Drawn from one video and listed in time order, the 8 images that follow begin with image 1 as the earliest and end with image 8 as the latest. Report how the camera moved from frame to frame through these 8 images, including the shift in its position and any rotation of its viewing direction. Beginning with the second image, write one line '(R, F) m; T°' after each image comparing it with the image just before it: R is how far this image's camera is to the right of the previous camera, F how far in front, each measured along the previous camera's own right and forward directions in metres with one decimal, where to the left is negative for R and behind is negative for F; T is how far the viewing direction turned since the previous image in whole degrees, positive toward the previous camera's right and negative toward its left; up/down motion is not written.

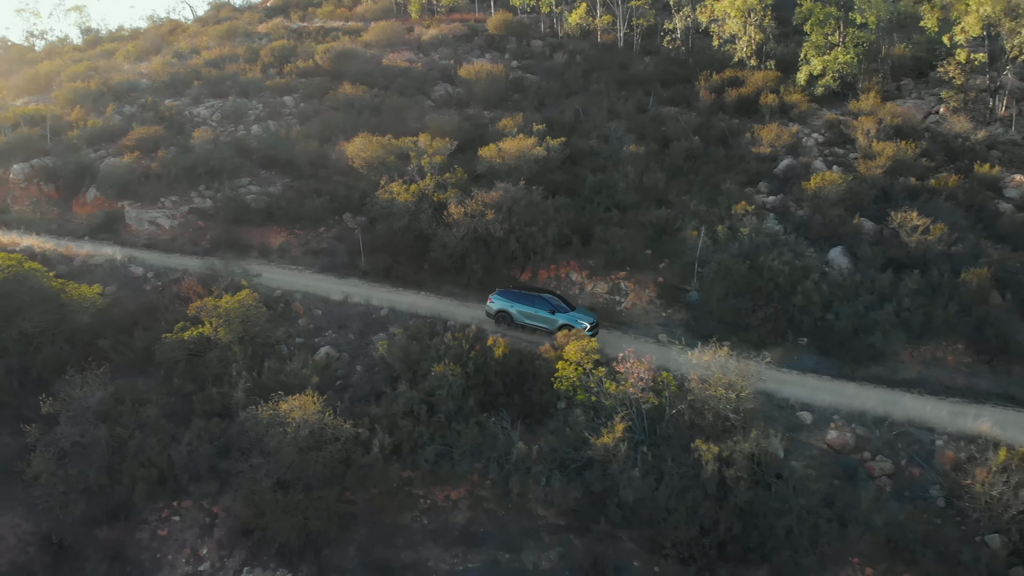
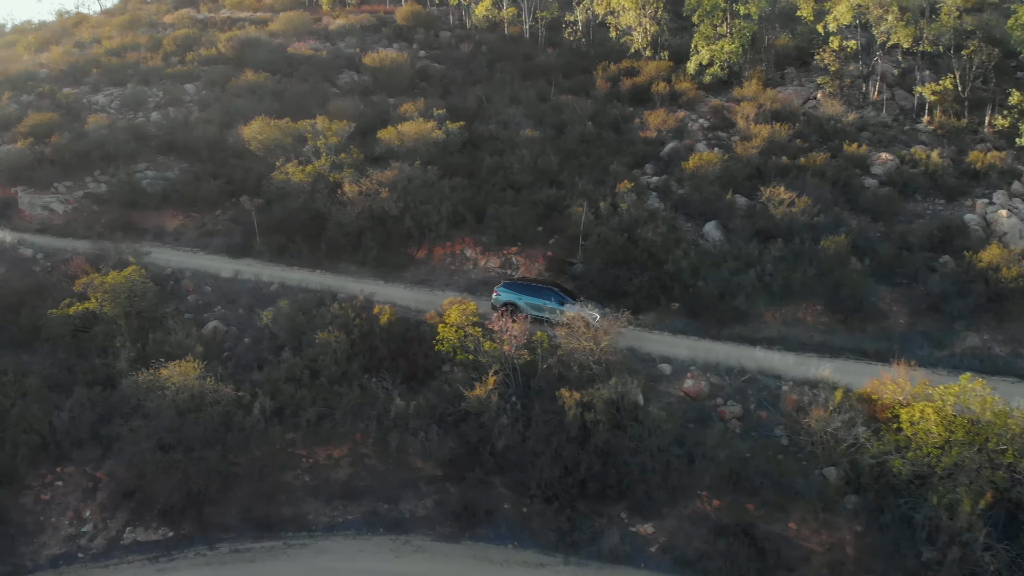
(+0.9, -0.7) m; +5°
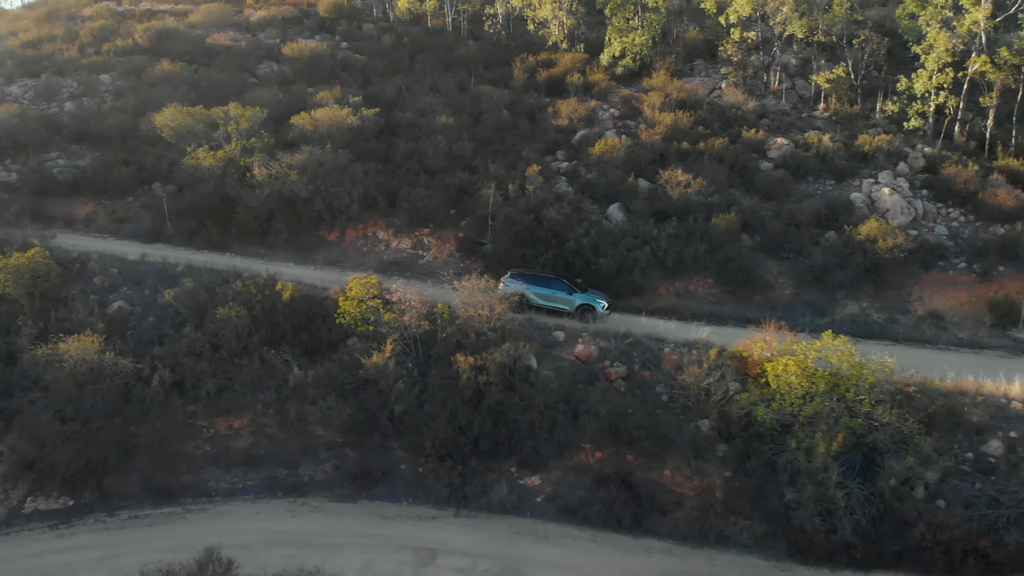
(+0.8, -0.6) m; +4°
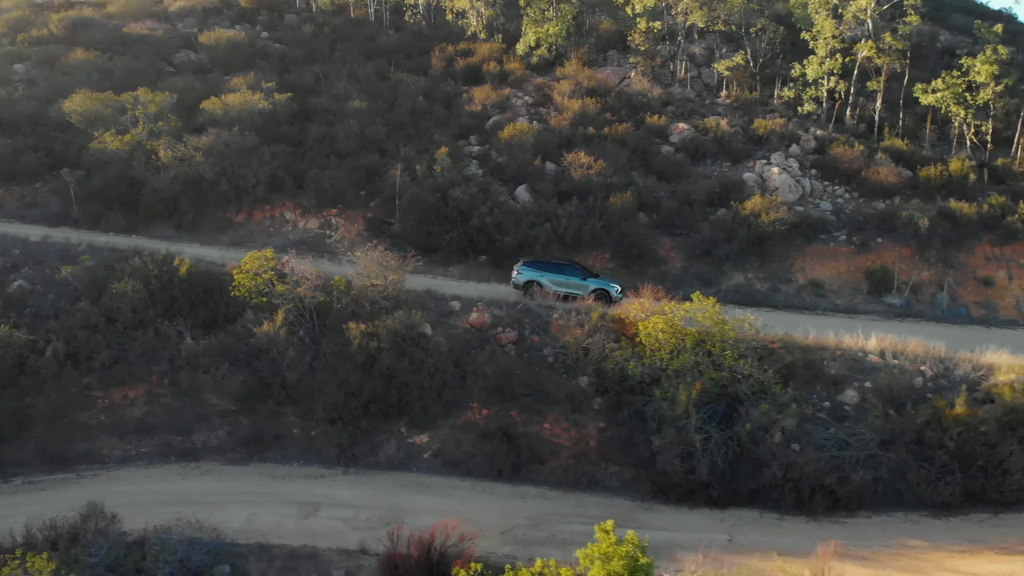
(+1.1, -0.7) m; +3°
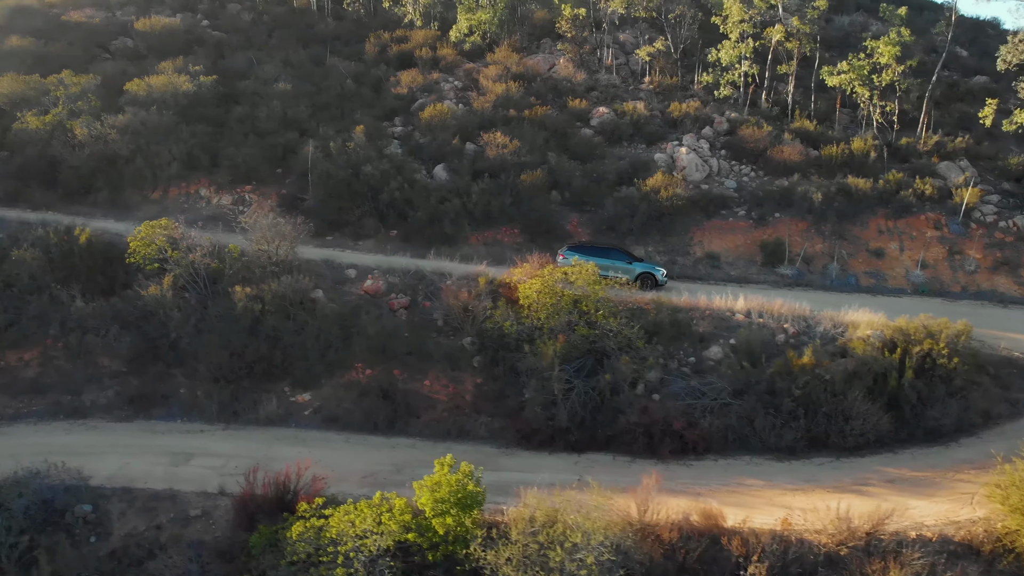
(+1.9, -0.6) m; +1°
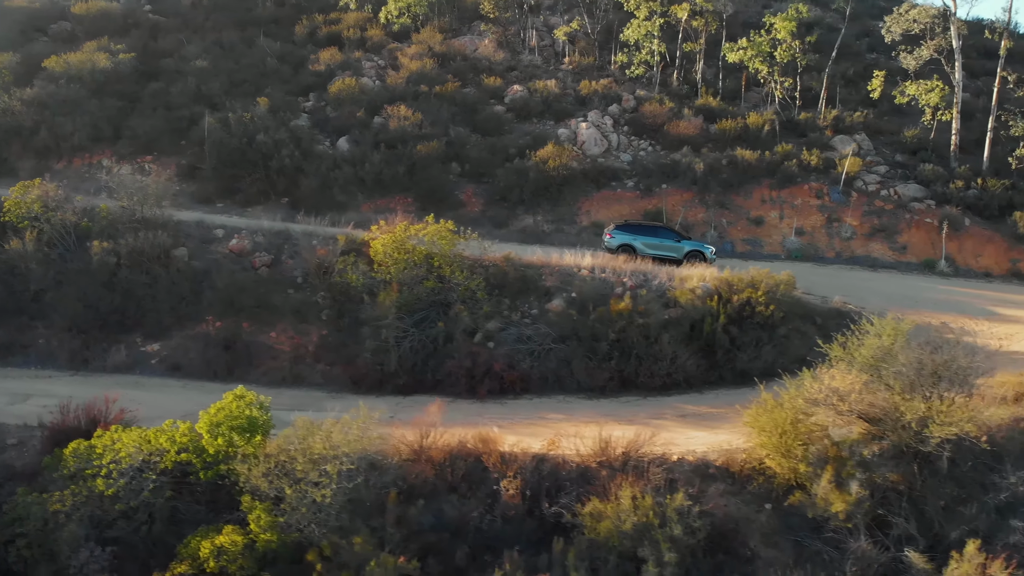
(+3.0, -0.6) m; 0°
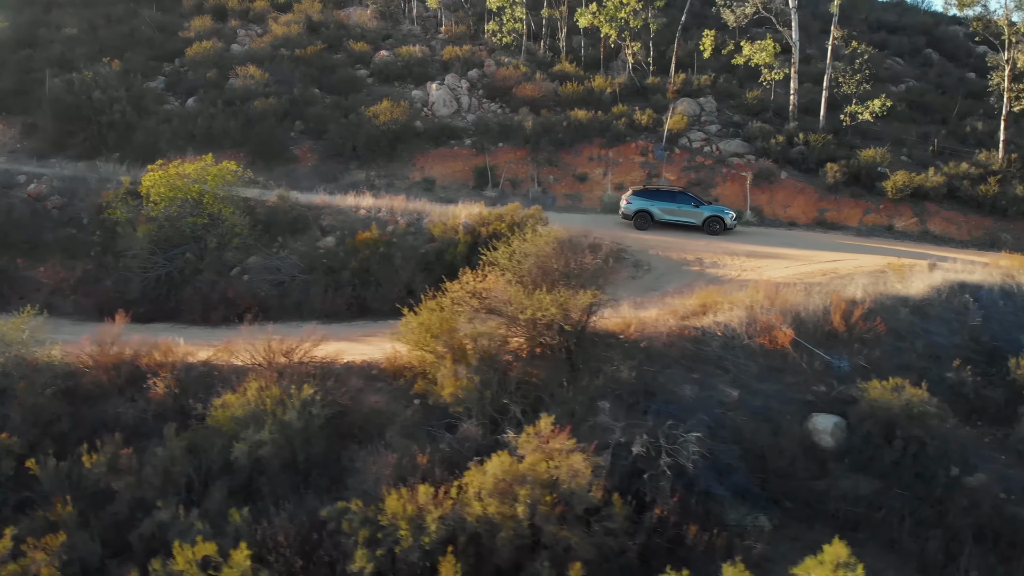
(+4.6, -0.4) m; 0°
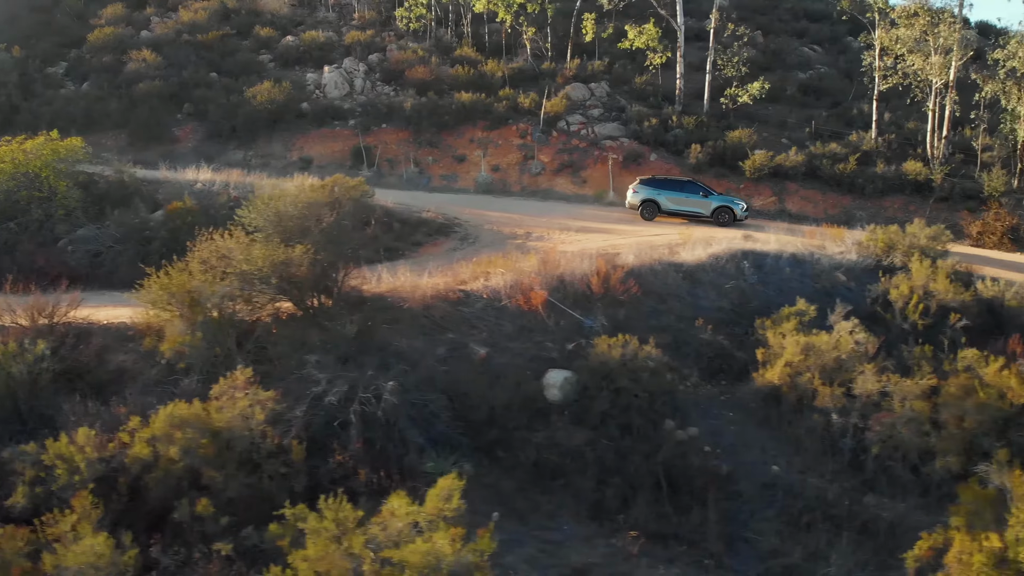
(+3.6, -0.3) m; -1°
